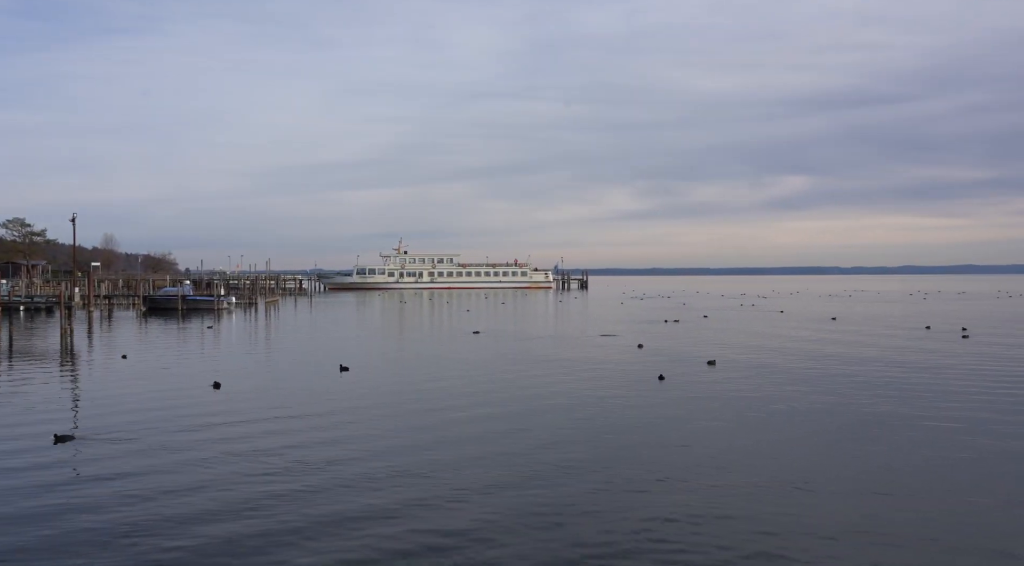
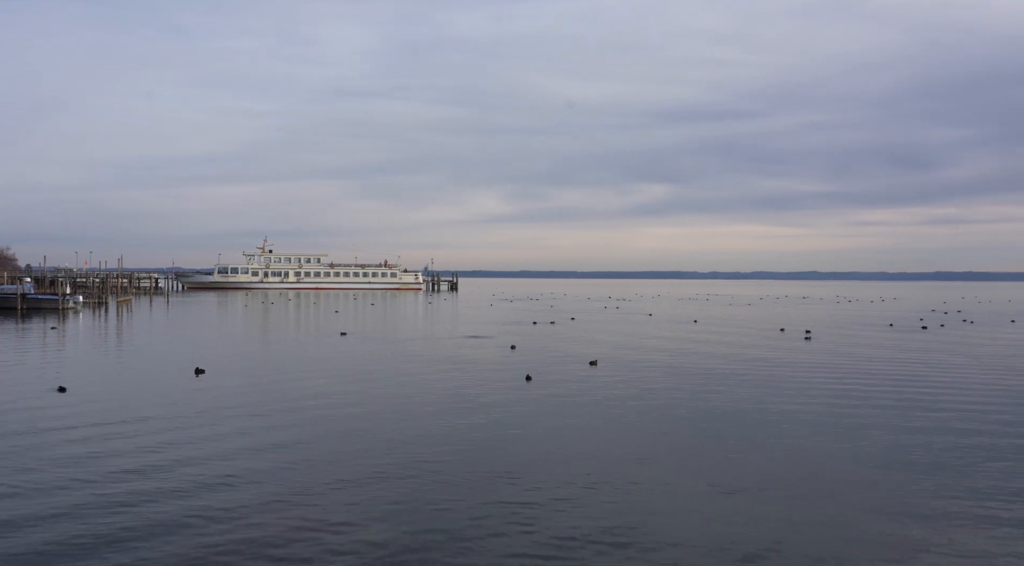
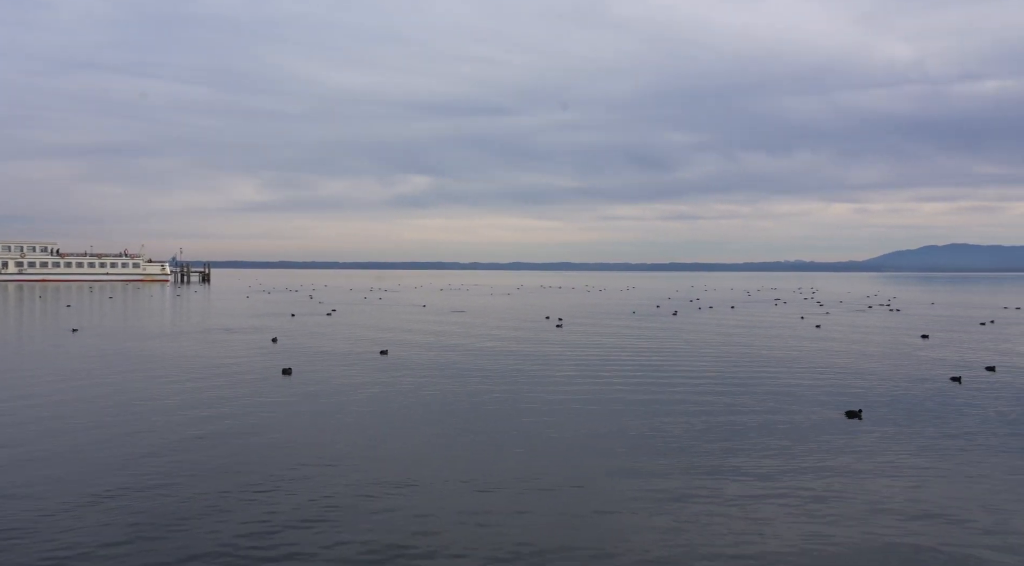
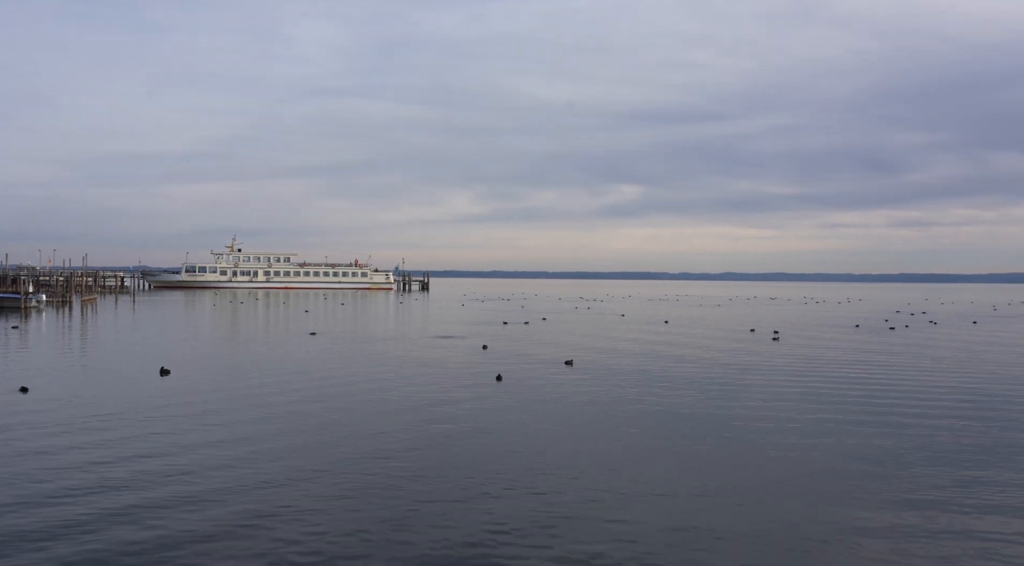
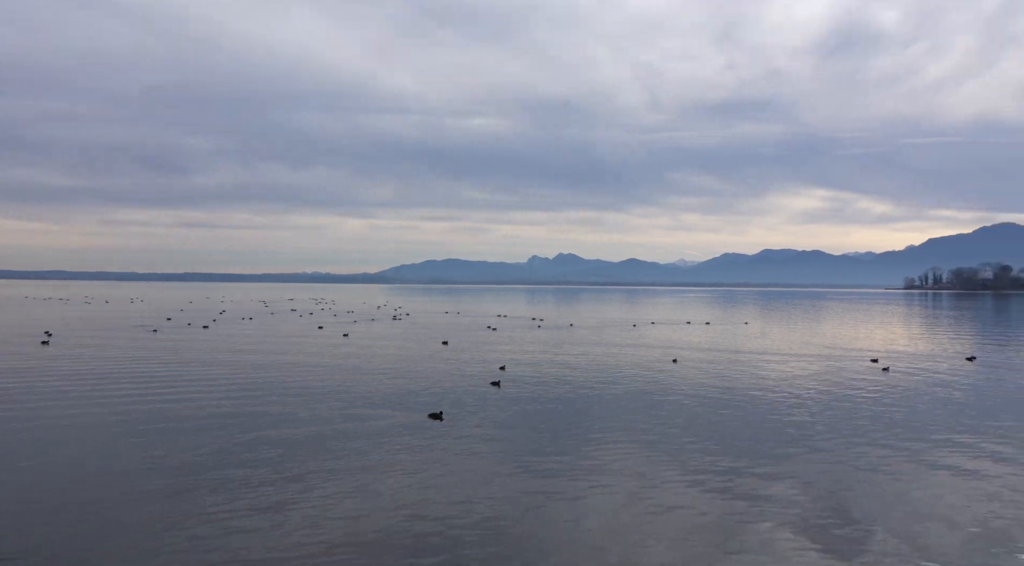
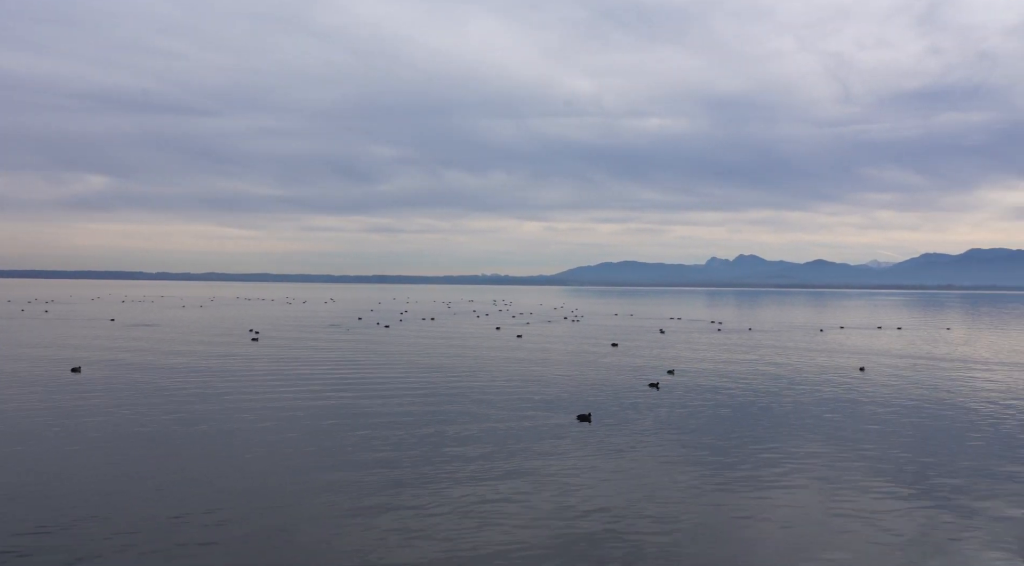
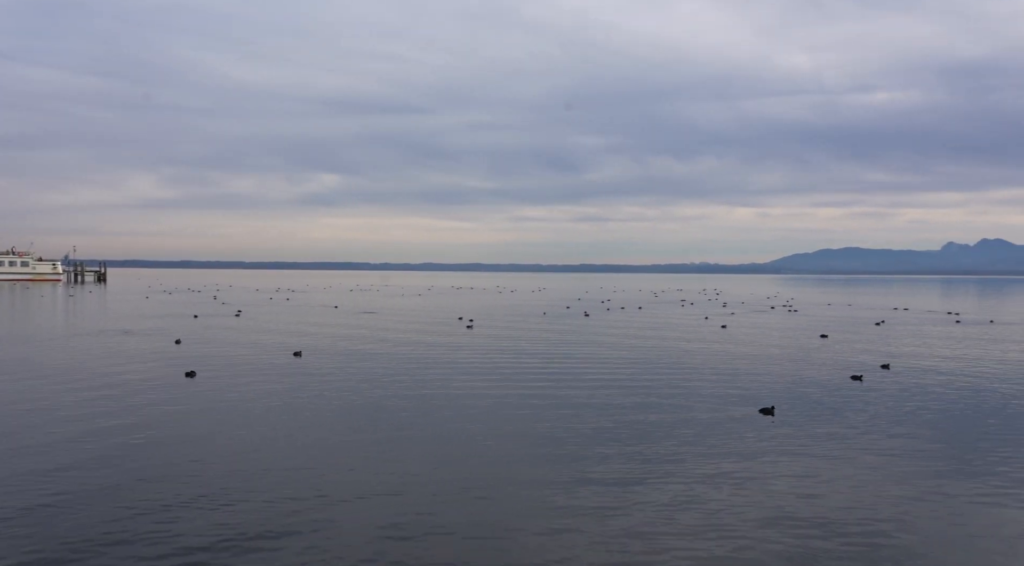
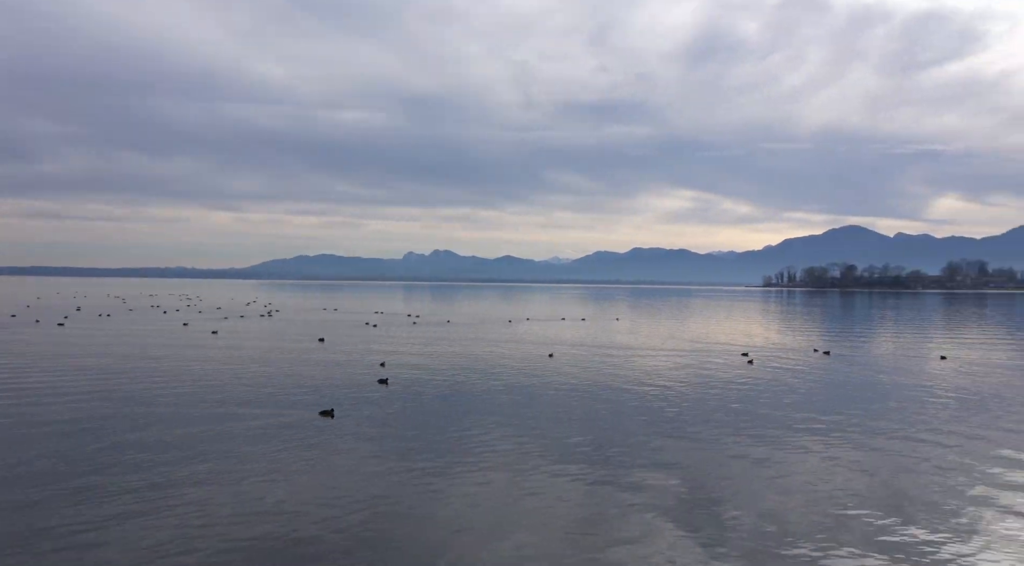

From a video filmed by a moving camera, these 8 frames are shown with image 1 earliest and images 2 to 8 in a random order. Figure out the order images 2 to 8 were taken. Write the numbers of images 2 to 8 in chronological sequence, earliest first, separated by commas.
2, 4, 3, 7, 6, 5, 8
